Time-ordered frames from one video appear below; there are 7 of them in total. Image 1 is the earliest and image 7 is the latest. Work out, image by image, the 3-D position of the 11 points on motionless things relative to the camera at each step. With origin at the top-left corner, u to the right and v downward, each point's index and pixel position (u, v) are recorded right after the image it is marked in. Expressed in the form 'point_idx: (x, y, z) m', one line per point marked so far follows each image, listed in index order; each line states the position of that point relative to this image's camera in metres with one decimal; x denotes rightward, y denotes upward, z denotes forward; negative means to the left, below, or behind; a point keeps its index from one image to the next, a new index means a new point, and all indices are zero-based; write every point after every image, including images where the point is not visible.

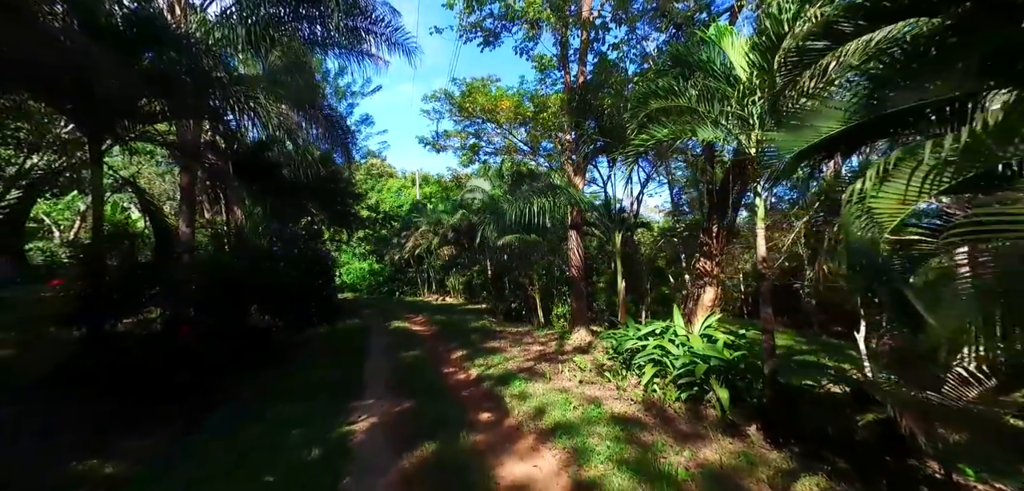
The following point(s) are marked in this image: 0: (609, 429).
0: (+1.0, -1.9, +4.4) m
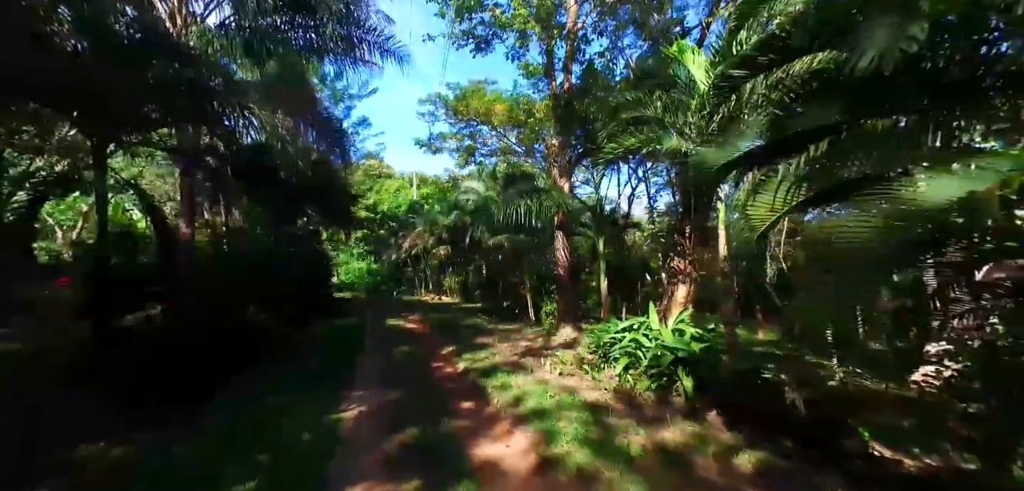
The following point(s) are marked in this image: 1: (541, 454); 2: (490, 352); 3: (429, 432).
0: (+0.7, -1.9, +4.8) m
1: (+0.3, -2.0, +3.8) m
2: (-0.4, -2.1, +8.1) m
3: (-0.9, -2.1, +4.5) m
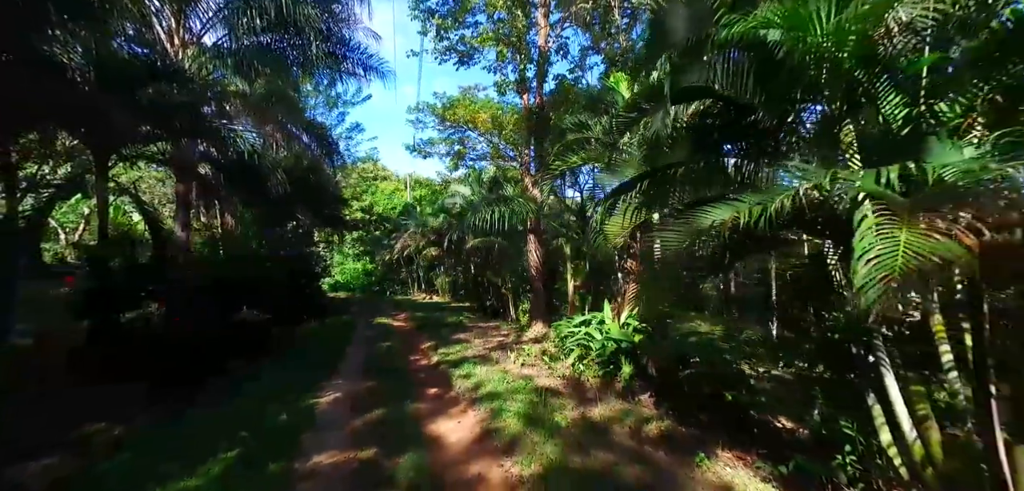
0: (+0.2, -2.0, +5.5) m
1: (-0.3, -2.0, +4.5) m
2: (-1.0, -2.2, +8.8) m
3: (-1.5, -2.1, +5.2) m
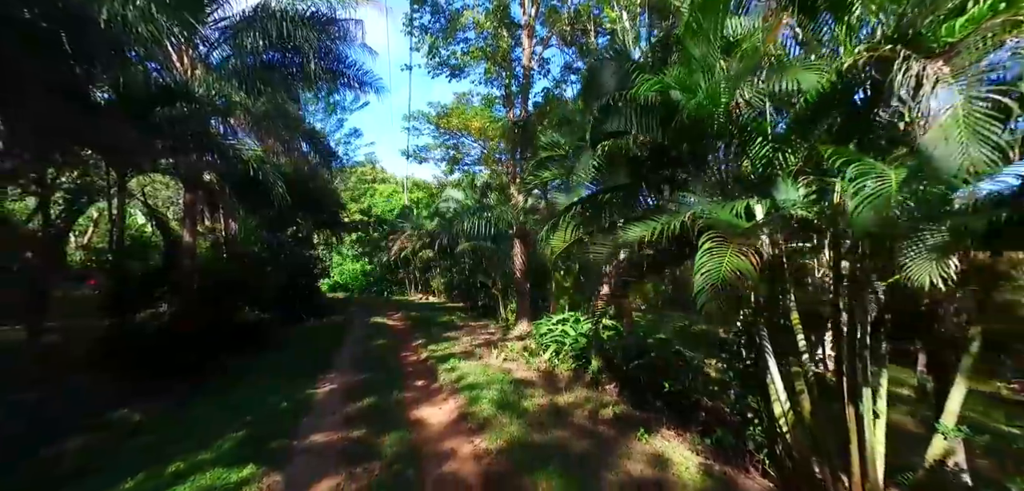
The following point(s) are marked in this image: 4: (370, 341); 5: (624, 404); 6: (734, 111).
0: (-0.2, -2.1, +6.1) m
1: (-0.6, -2.1, +5.2) m
2: (-1.4, -2.2, +9.5) m
3: (-1.8, -2.2, +5.8) m
4: (-3.7, -2.5, +10.7) m
5: (+1.5, -2.1, +5.5) m
6: (+1.5, +0.9, +2.9) m
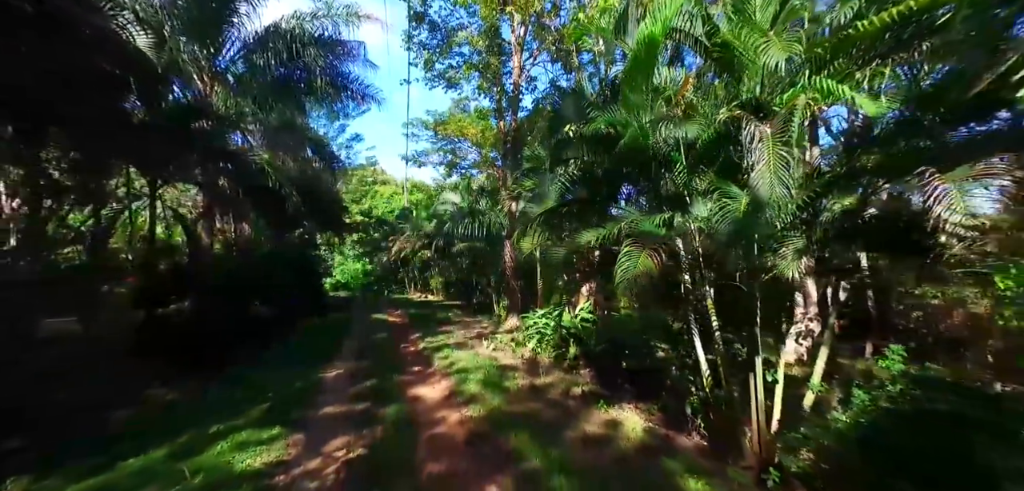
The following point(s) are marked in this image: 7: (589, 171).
0: (-0.4, -2.1, +6.9) m
1: (-0.9, -2.1, +6.0) m
2: (-1.6, -2.3, +10.3) m
3: (-2.1, -2.2, +6.7) m
4: (-3.9, -2.5, +11.5) m
5: (+1.2, -2.1, +6.3) m
6: (+1.3, +0.9, +3.7) m
7: (+0.8, +0.8, +4.4) m
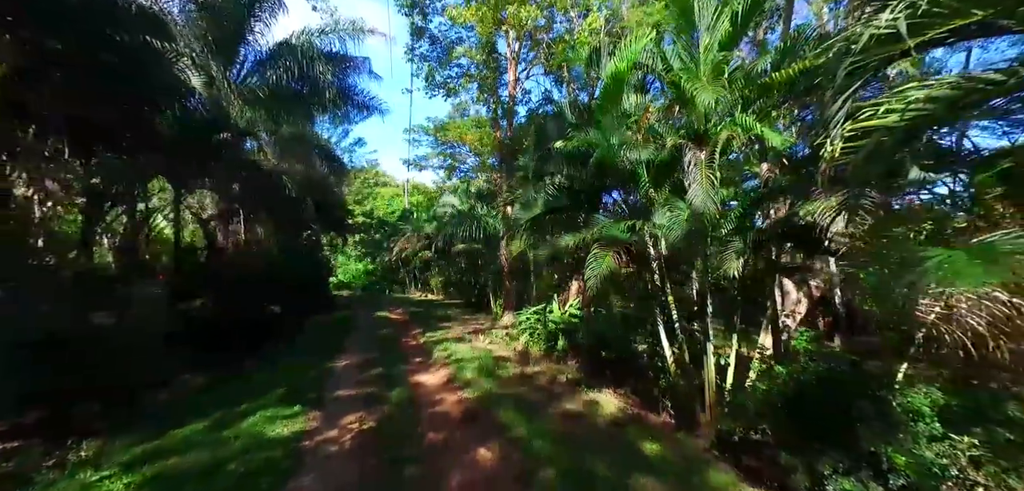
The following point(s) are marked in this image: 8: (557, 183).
0: (-0.5, -2.1, +7.6) m
1: (-1.0, -2.1, +6.7) m
2: (-1.7, -2.3, +11.0) m
3: (-2.2, -2.2, +7.3) m
4: (-4.0, -2.5, +12.2) m
5: (+1.1, -2.2, +7.0) m
6: (+1.2, +0.9, +4.4) m
7: (+0.7, +0.8, +5.1) m
8: (+0.6, +0.8, +5.2) m
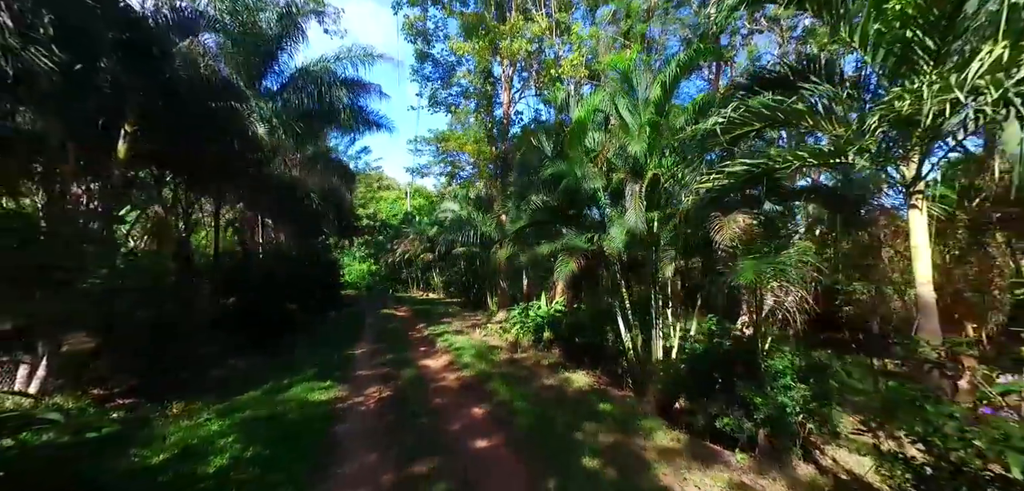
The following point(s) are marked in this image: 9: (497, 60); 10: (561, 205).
0: (-0.7, -2.2, +8.9) m
1: (-1.2, -2.2, +7.9) m
2: (-1.9, -2.4, +12.2) m
3: (-2.4, -2.3, +8.6) m
4: (-4.2, -2.6, +13.4) m
5: (+0.9, -2.3, +8.2) m
6: (+1.0, +0.8, +5.7) m
7: (+0.5, +0.7, +6.3) m
8: (+0.4, +0.7, +6.5) m
9: (-0.4, +5.2, +11.5) m
10: (+0.7, +0.6, +6.1) m
